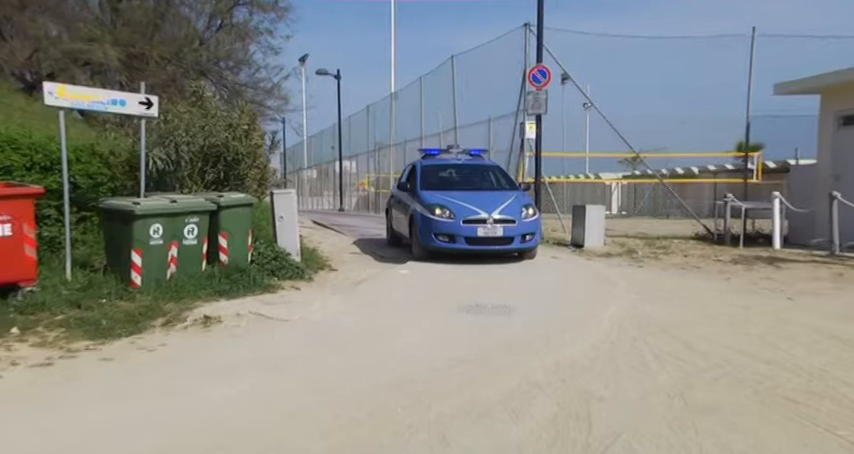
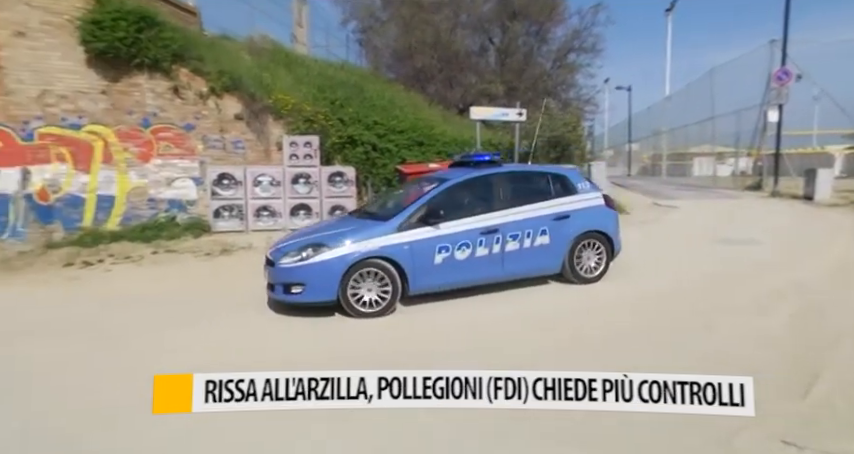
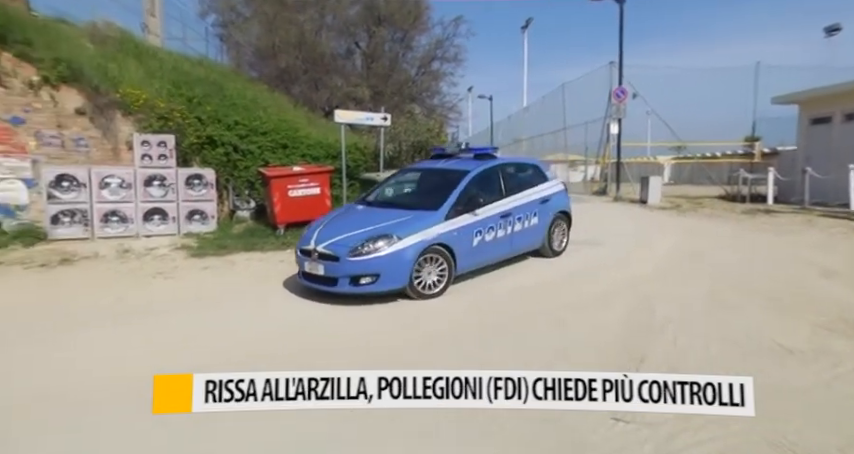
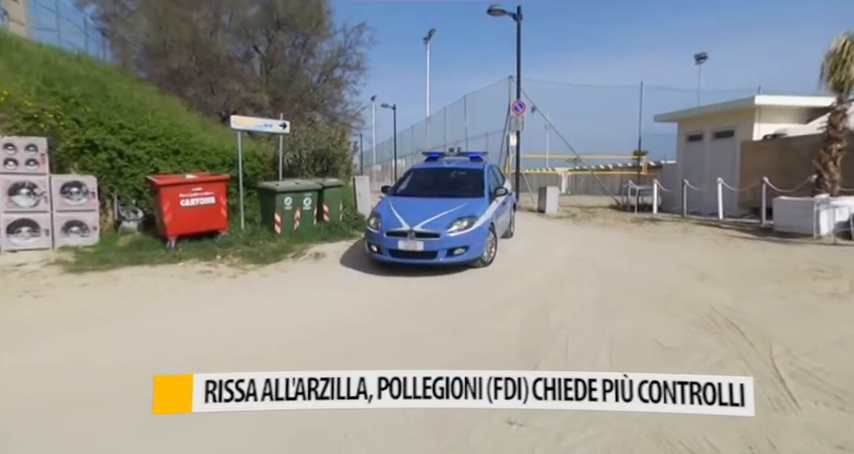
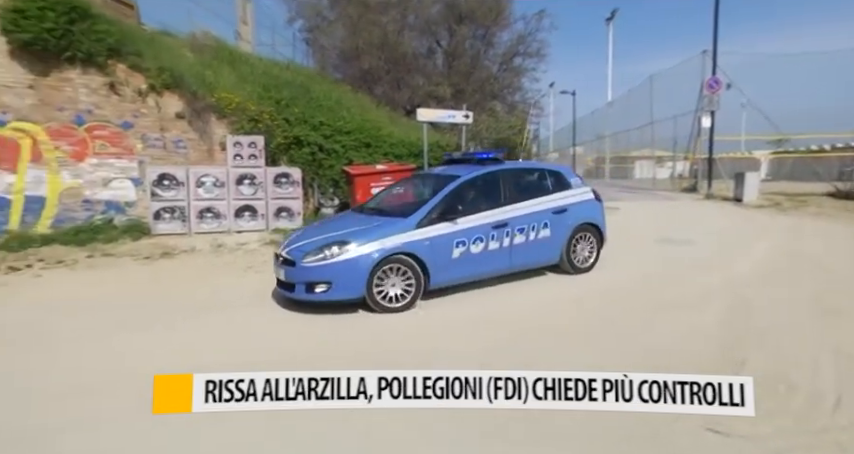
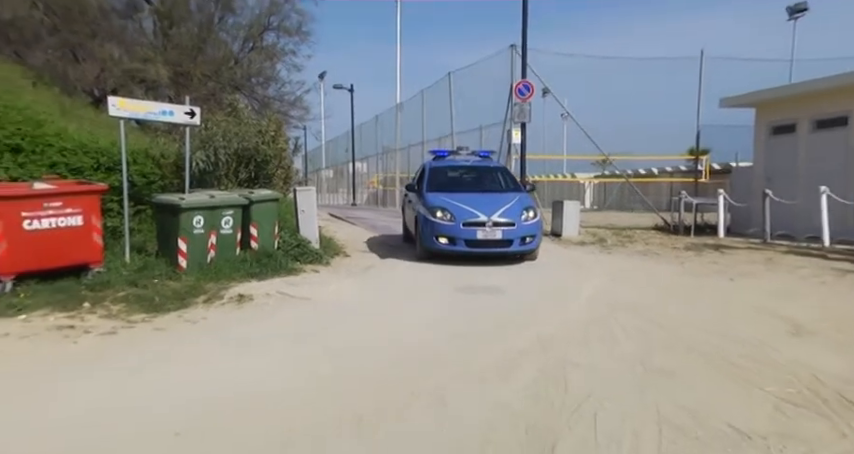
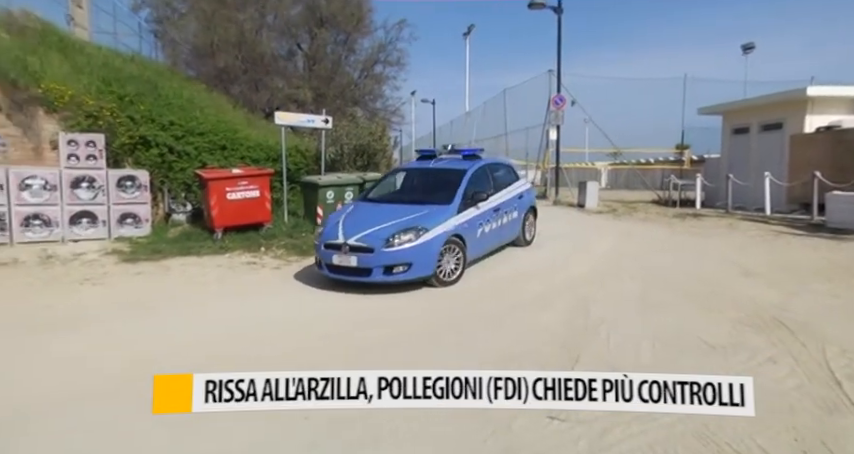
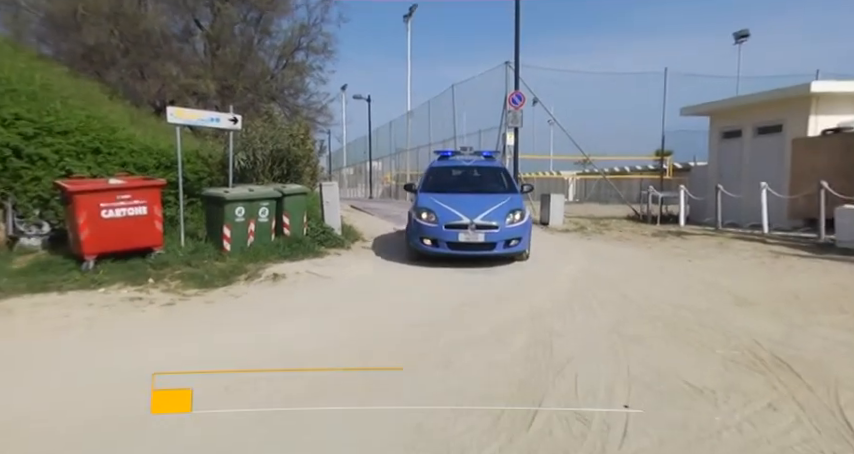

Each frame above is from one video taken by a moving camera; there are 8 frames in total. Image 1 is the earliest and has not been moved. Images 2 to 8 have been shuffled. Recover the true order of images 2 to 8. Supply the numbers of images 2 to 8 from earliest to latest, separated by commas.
6, 8, 4, 7, 3, 5, 2
